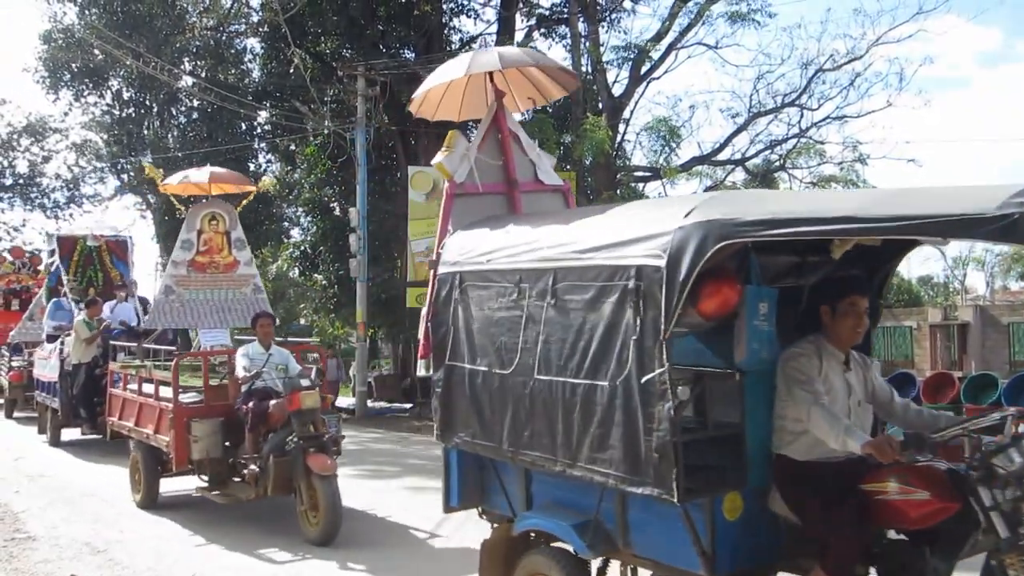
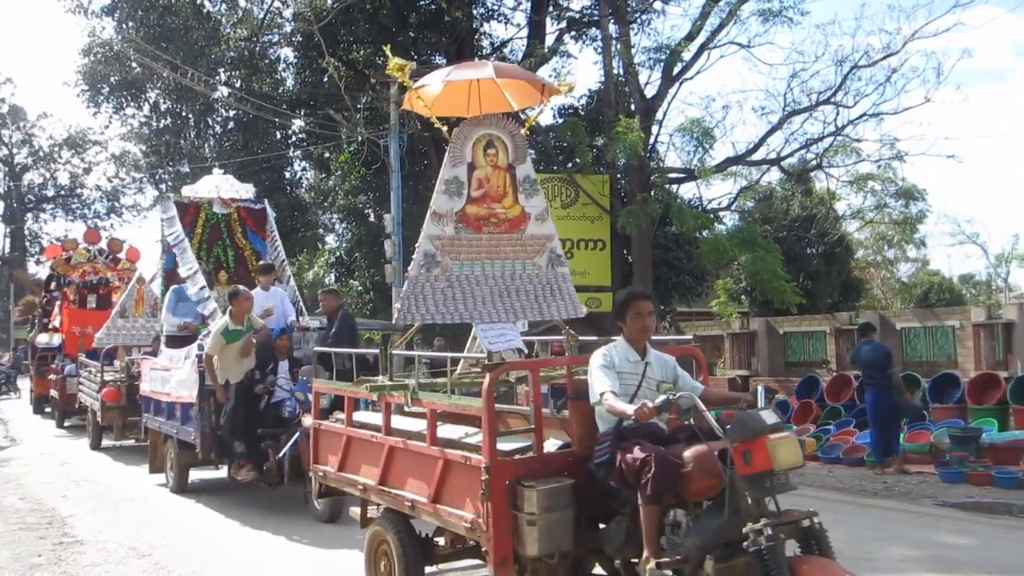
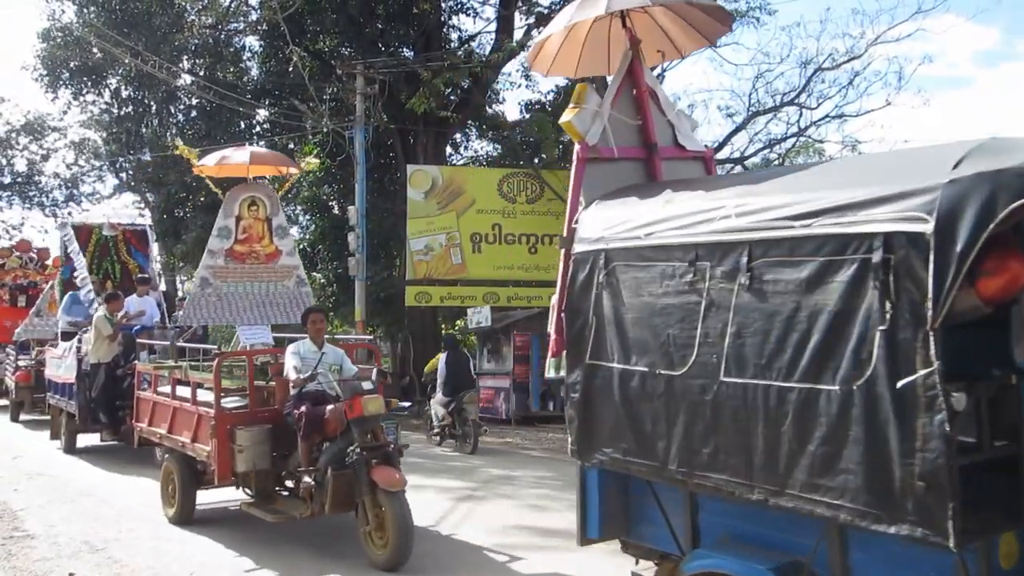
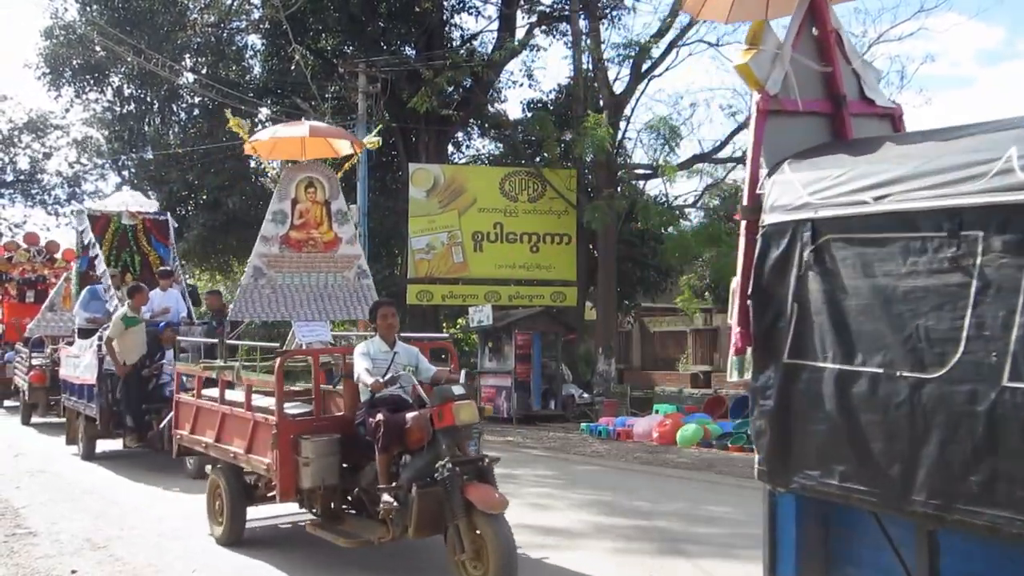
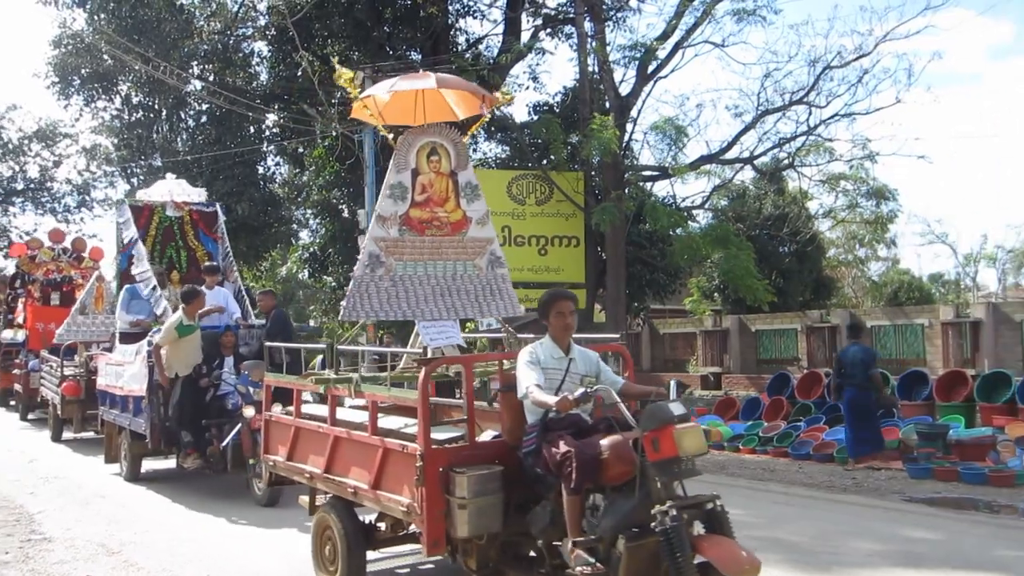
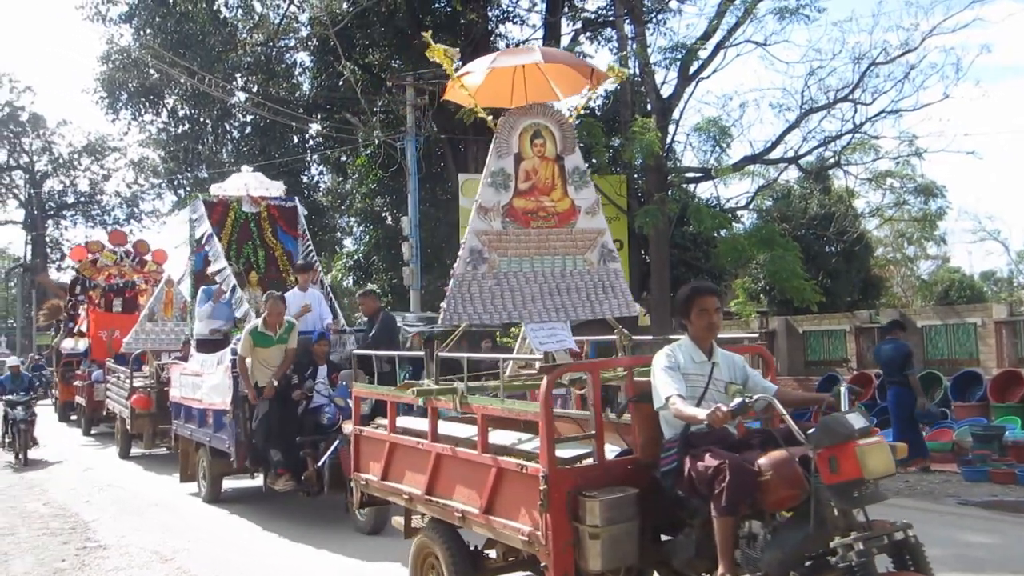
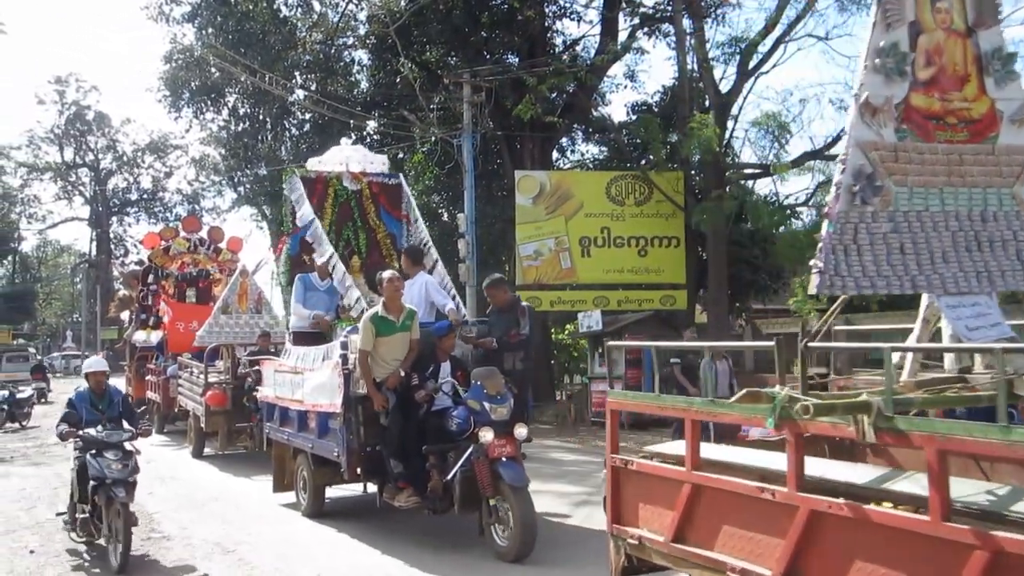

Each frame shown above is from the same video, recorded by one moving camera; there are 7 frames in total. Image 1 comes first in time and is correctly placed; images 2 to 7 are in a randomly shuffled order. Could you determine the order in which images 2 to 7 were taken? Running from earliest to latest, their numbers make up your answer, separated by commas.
3, 4, 5, 2, 6, 7
